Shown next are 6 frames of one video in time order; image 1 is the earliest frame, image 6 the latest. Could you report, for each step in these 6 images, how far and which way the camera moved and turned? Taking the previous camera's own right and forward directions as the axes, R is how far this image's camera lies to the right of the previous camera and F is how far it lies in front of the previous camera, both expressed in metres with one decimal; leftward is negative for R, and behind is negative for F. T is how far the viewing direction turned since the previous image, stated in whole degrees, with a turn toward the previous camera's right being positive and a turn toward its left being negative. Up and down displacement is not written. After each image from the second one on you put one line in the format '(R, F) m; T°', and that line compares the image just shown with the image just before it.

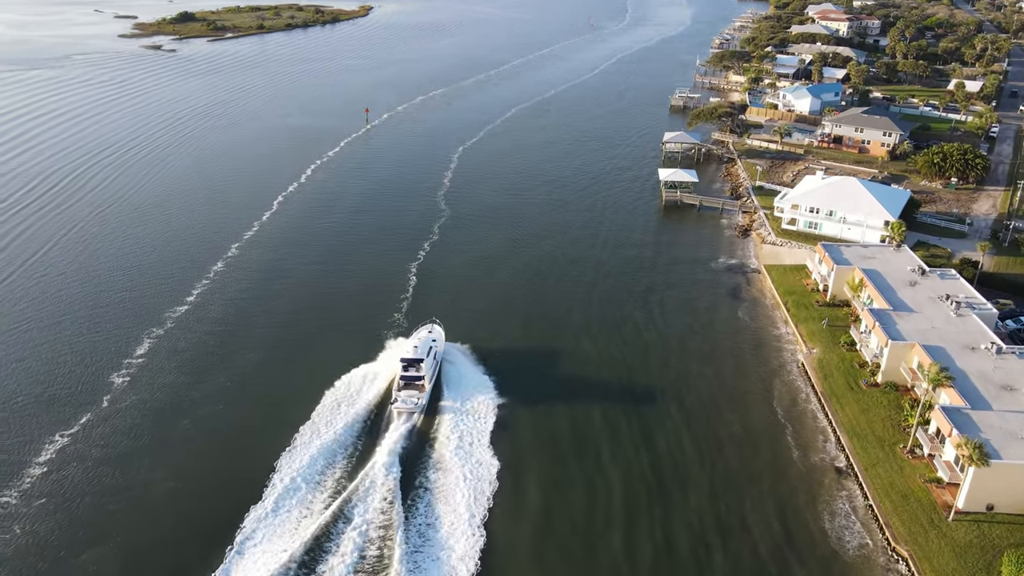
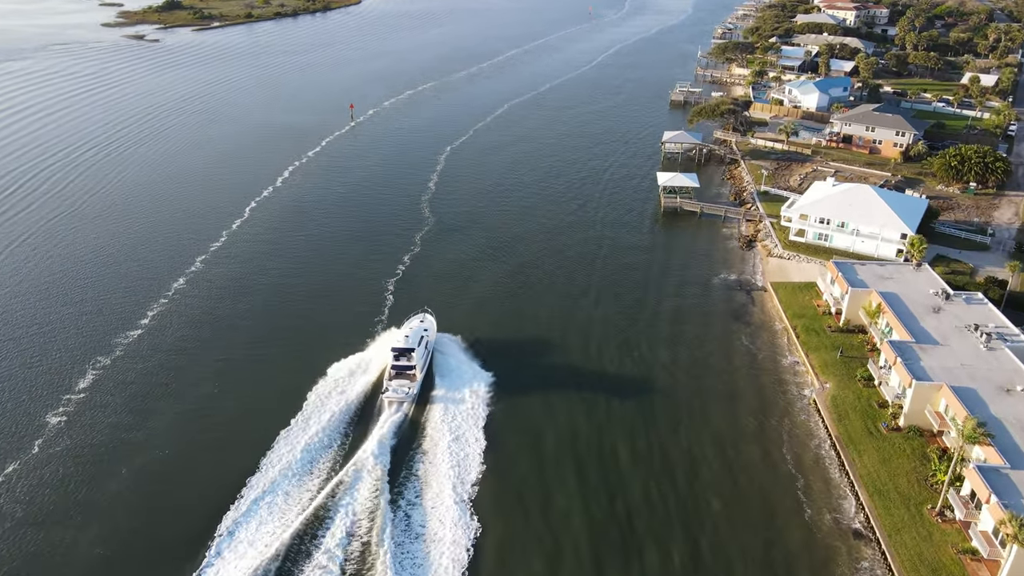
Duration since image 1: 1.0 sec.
(+1.0, +4.0) m; 0°
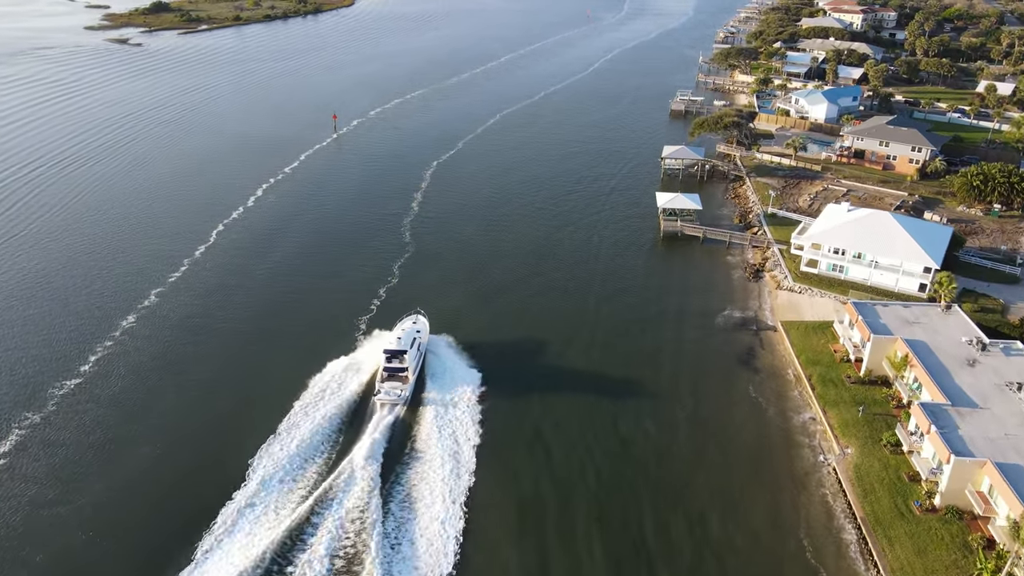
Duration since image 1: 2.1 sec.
(+1.0, +4.5) m; 0°
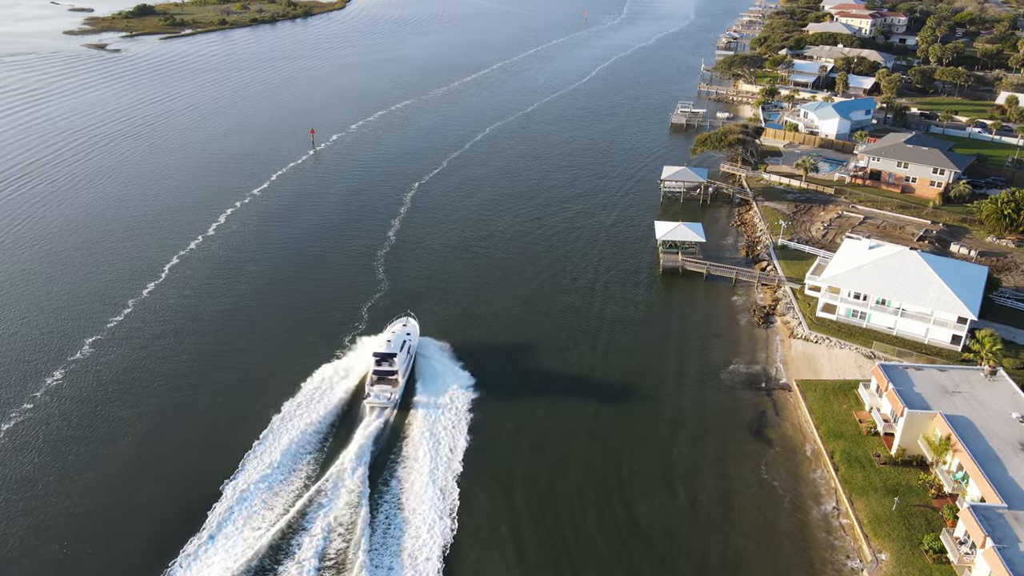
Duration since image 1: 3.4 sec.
(+1.2, +5.2) m; 0°
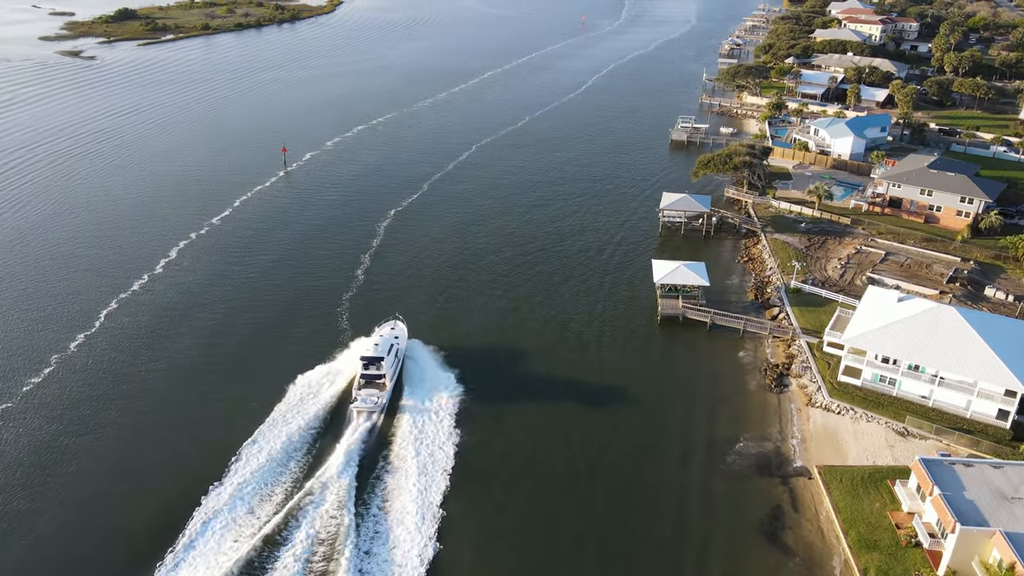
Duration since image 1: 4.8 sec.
(+1.3, +5.7) m; 0°
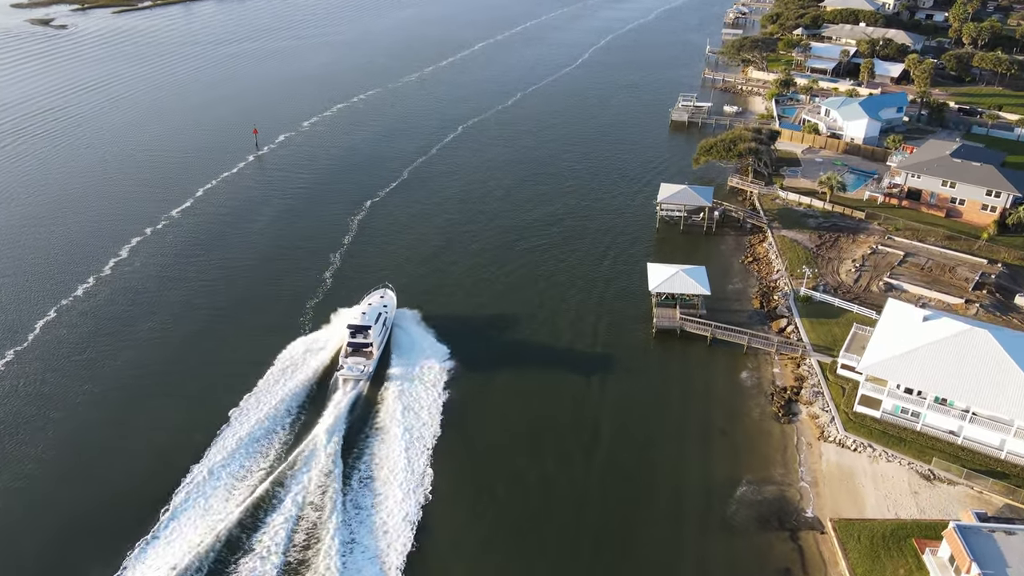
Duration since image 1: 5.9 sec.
(+1.1, +4.4) m; 0°
